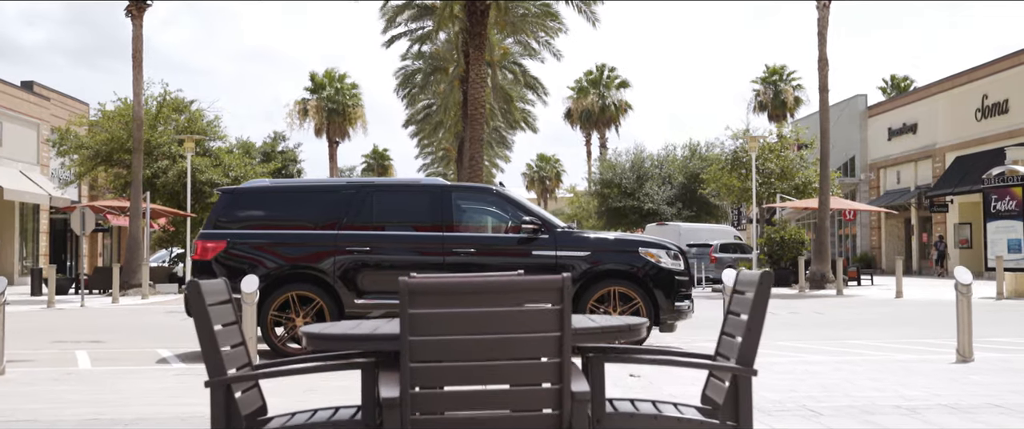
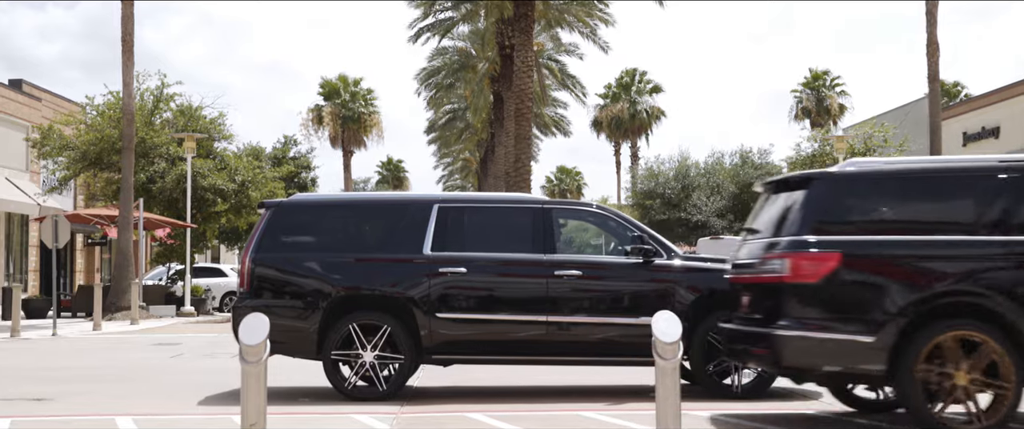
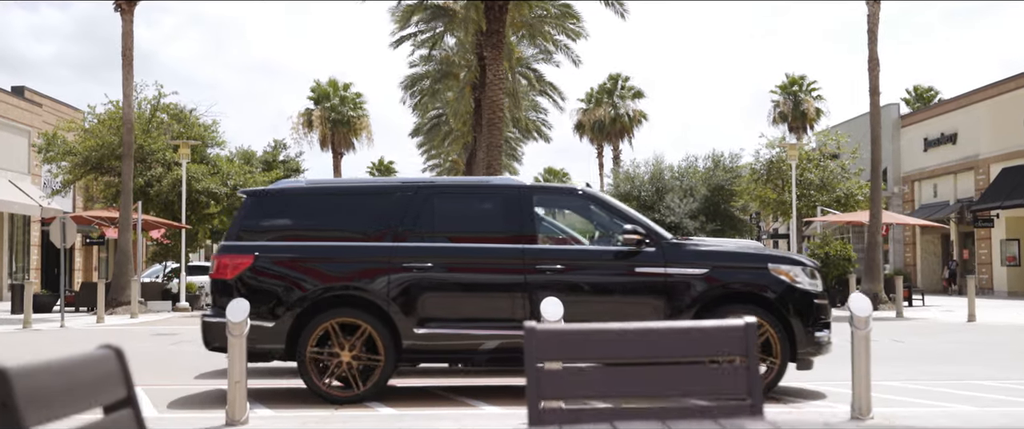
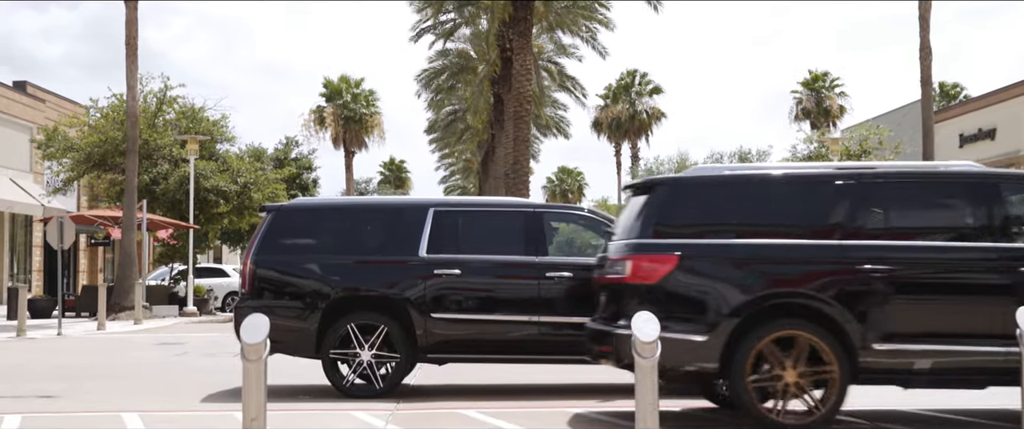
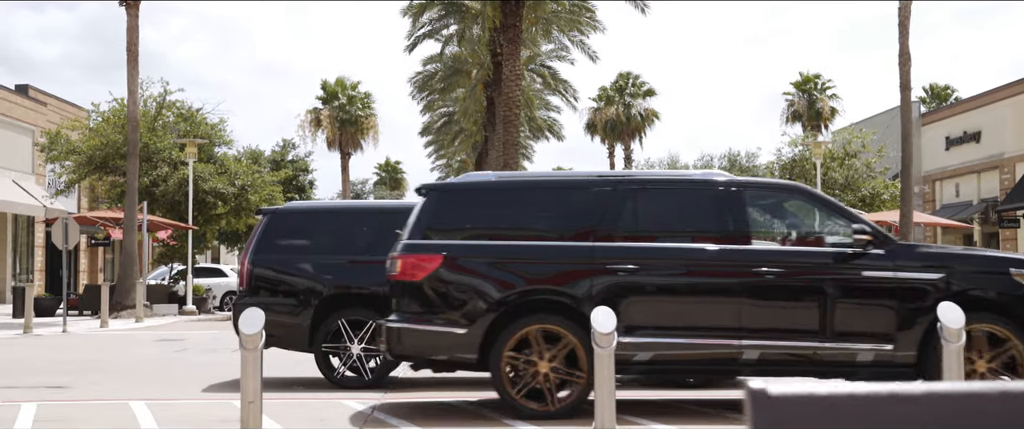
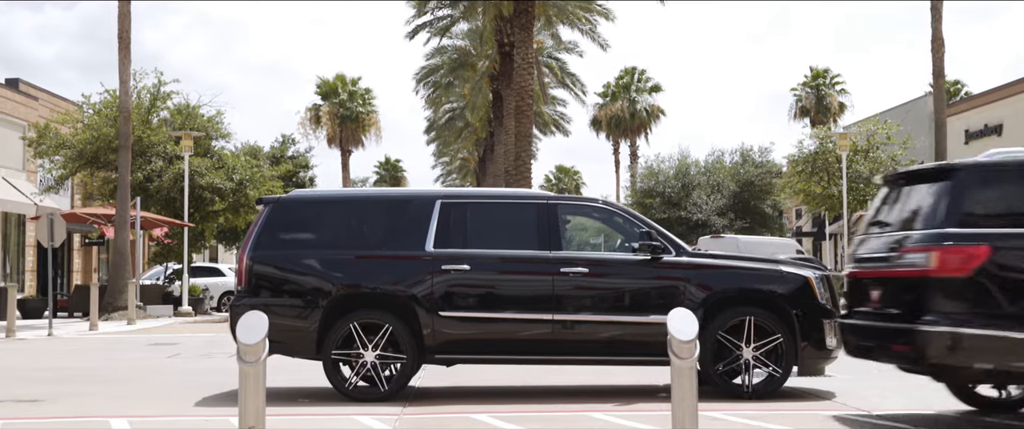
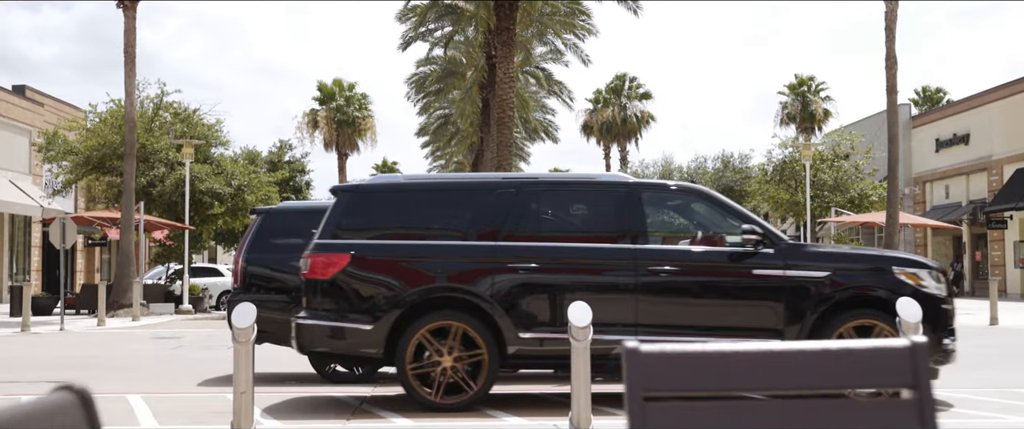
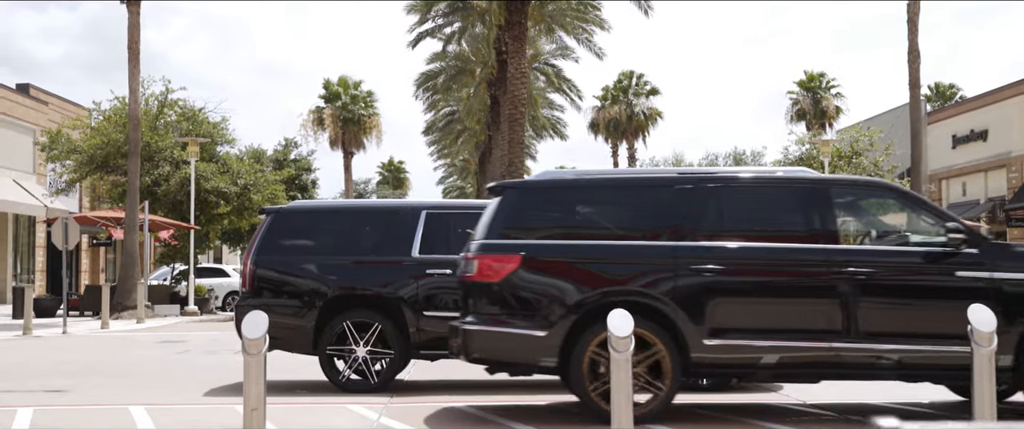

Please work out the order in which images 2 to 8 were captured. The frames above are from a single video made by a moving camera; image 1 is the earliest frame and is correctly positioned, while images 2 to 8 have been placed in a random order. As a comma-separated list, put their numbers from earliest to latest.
3, 7, 5, 8, 4, 2, 6
